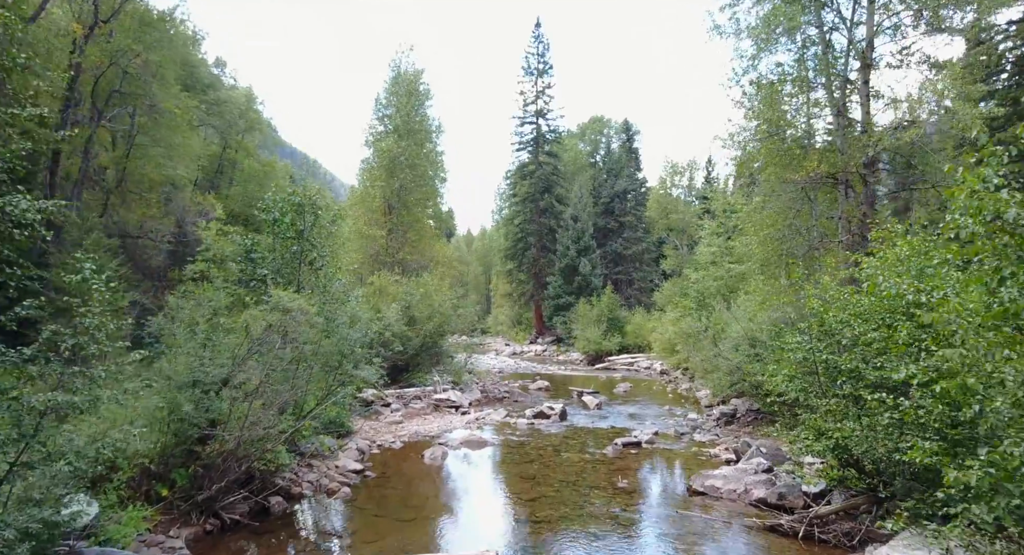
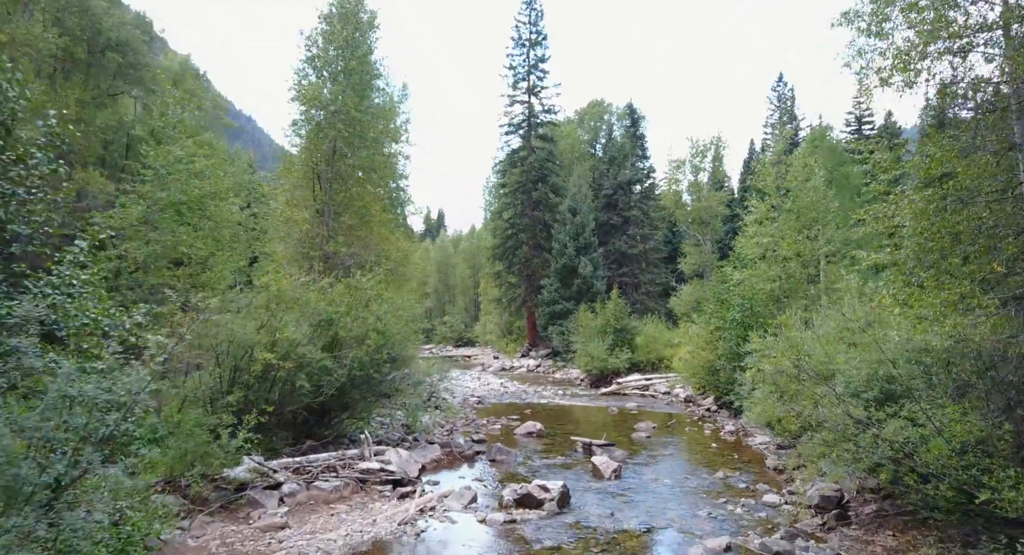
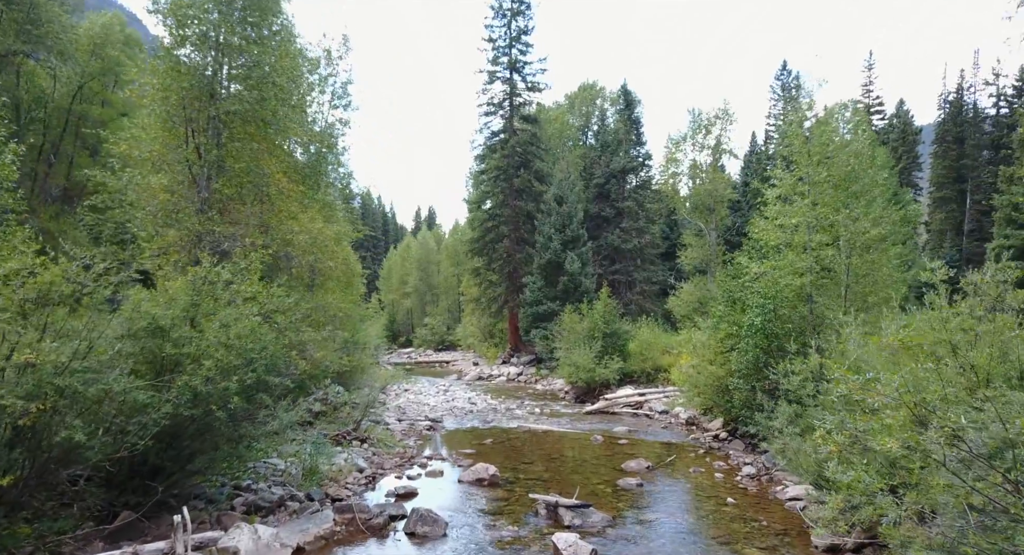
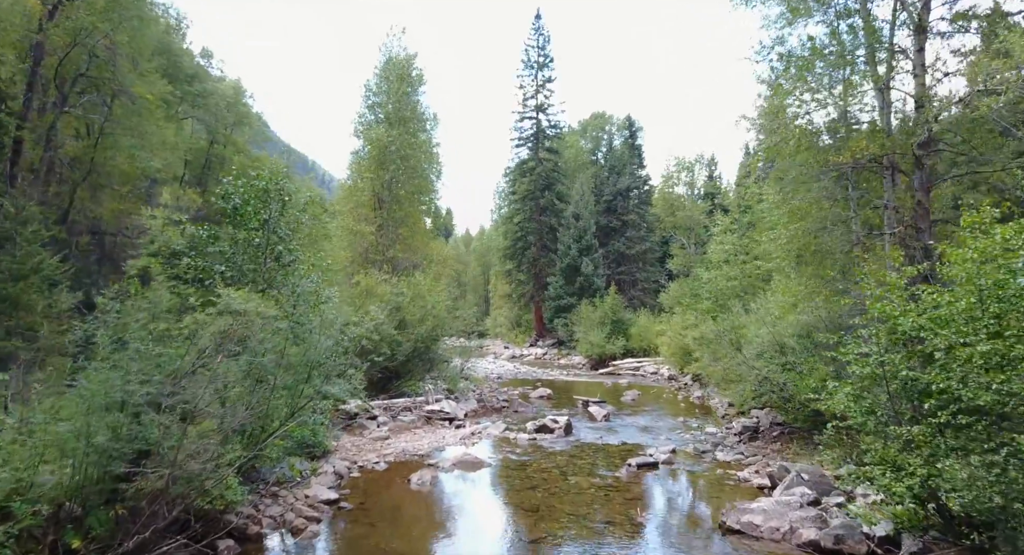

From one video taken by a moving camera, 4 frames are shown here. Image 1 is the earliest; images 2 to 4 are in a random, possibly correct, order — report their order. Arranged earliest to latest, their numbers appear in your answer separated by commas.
4, 2, 3
